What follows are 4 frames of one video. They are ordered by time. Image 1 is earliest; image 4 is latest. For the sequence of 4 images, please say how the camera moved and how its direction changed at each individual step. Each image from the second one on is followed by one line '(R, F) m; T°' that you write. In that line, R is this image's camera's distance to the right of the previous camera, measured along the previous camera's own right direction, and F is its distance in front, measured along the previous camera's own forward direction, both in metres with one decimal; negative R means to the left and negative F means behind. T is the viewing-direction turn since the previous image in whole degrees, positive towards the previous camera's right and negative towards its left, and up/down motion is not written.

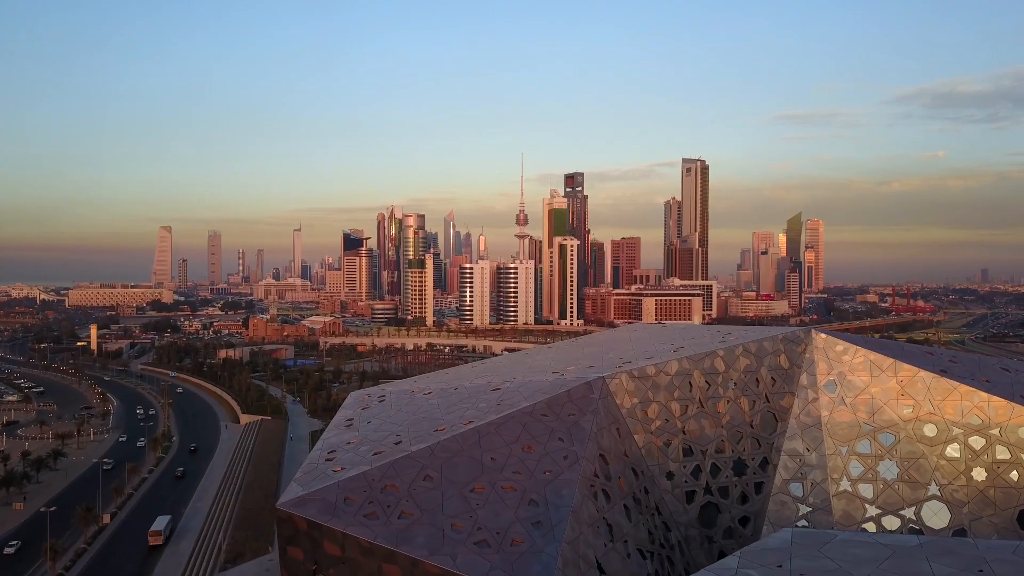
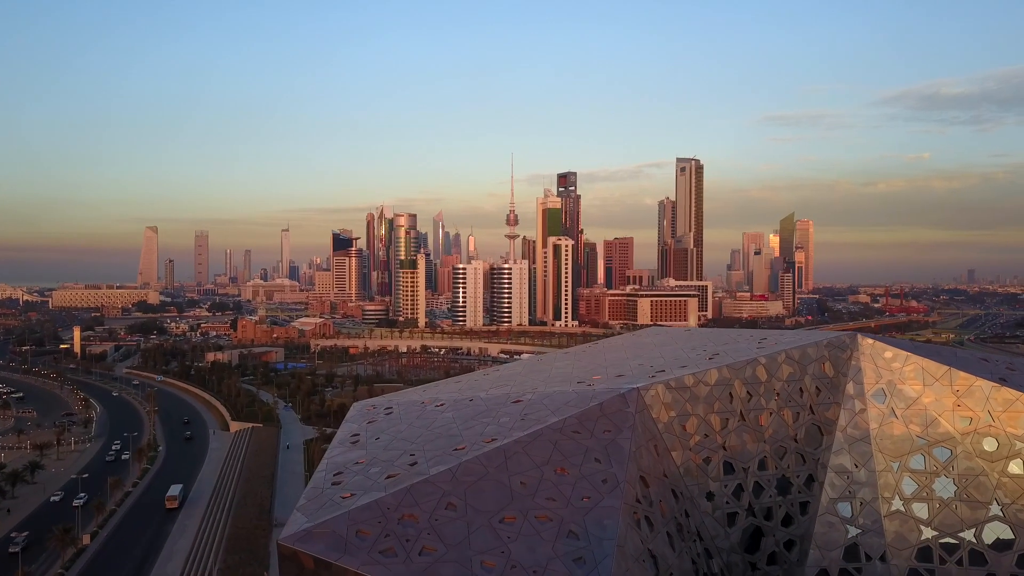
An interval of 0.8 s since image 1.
(-0.7, +1.5) m; +1°
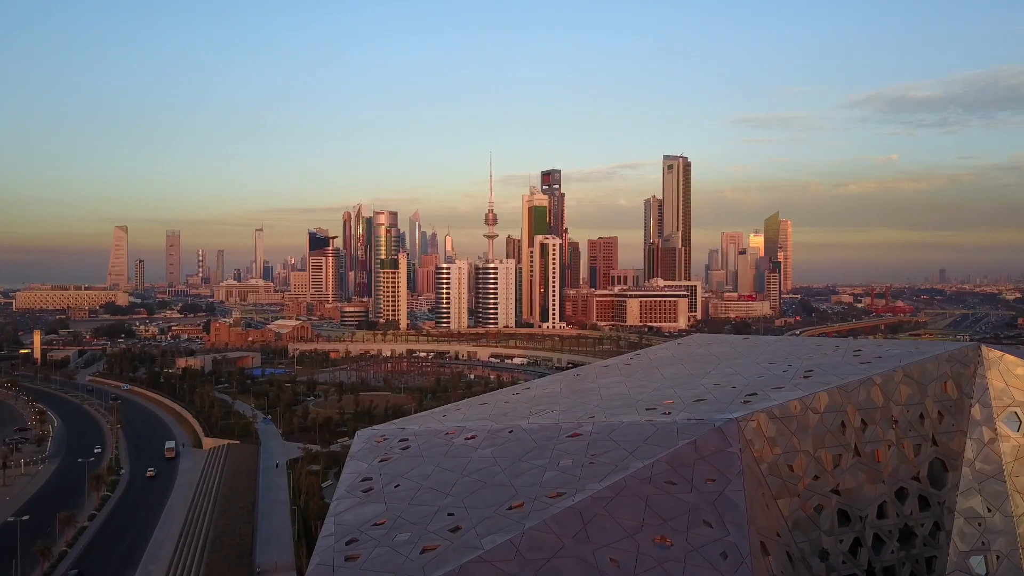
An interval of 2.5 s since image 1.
(-1.2, +3.3) m; +2°
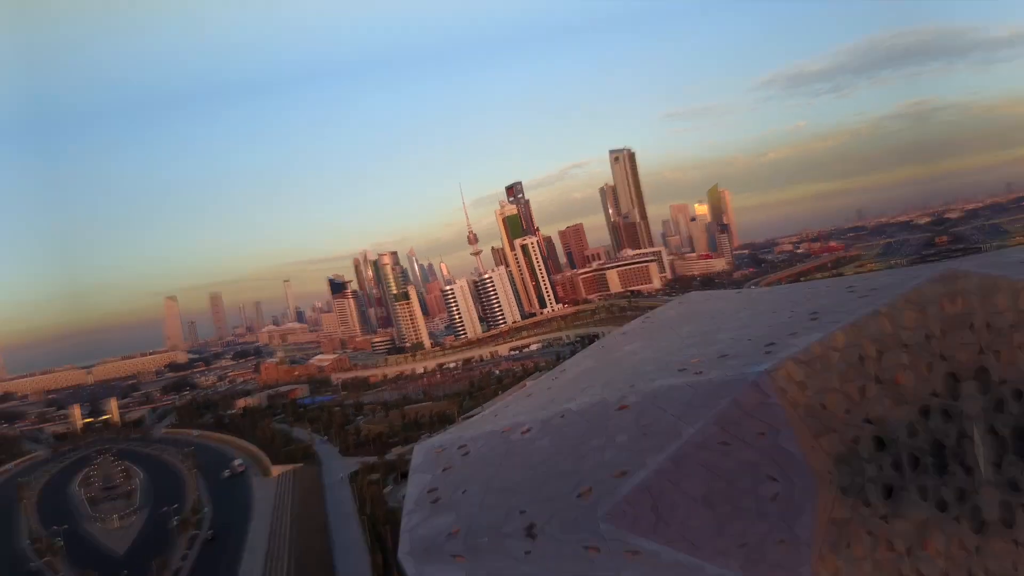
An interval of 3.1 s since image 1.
(-0.1, -1.7) m; -3°
